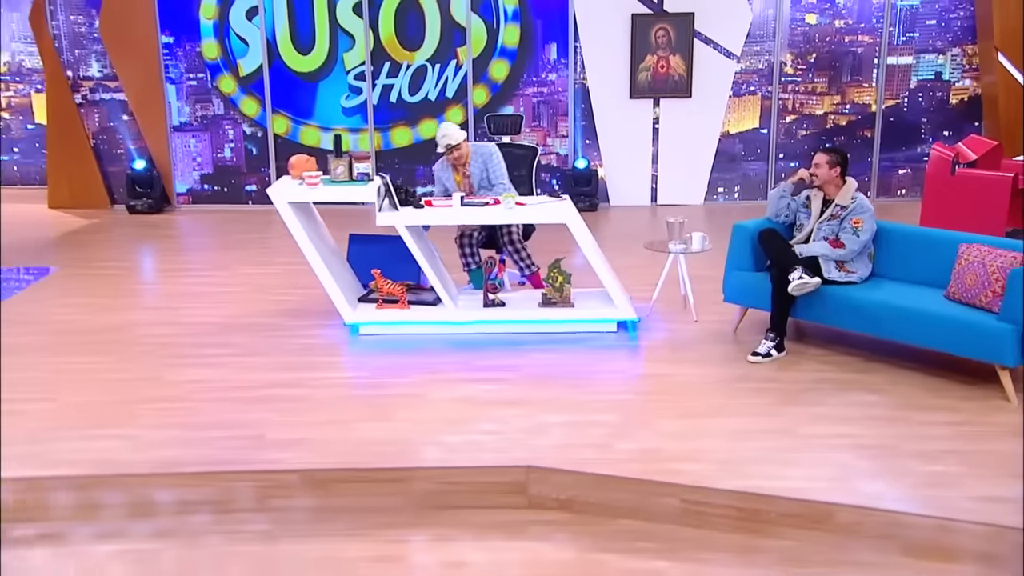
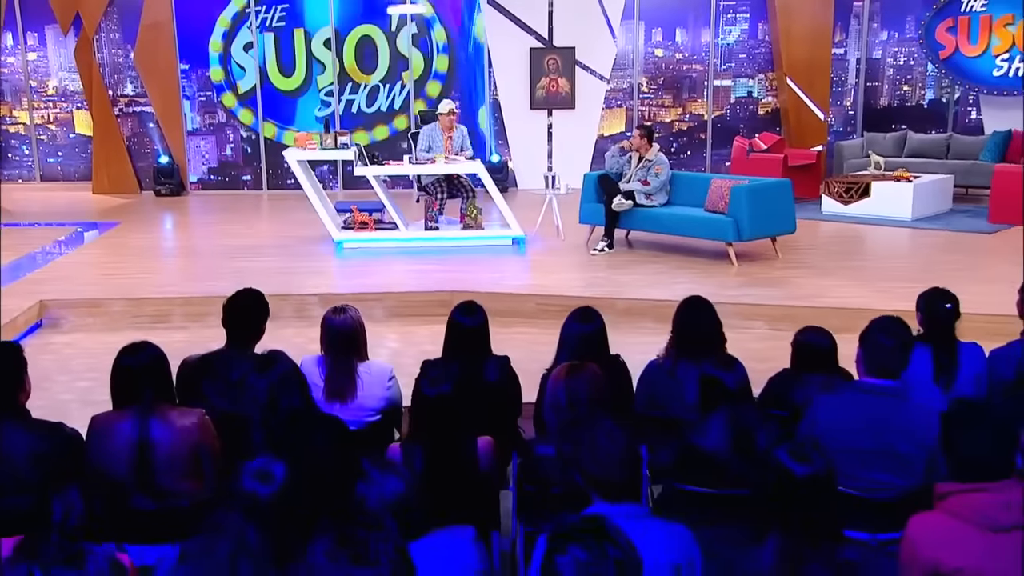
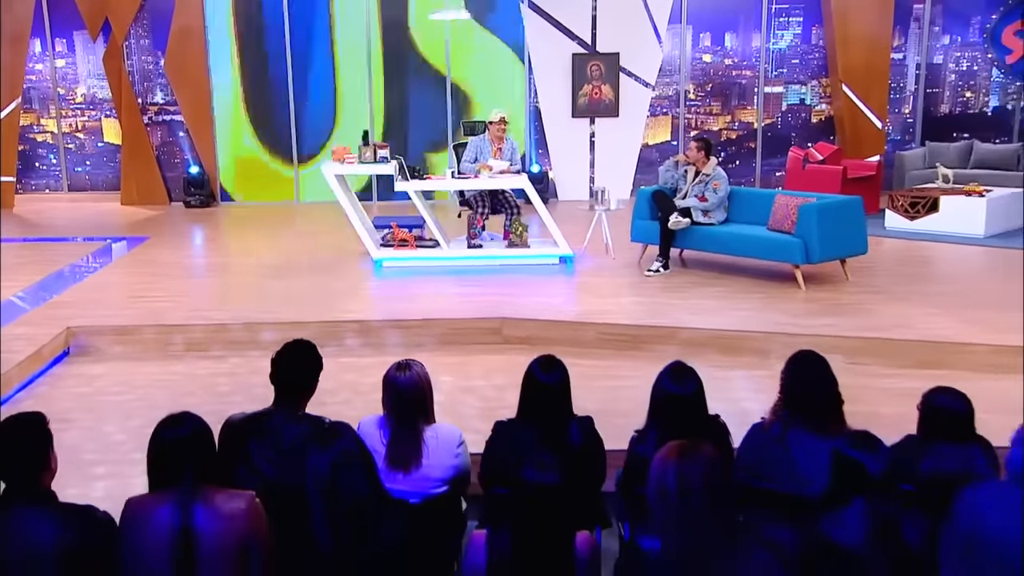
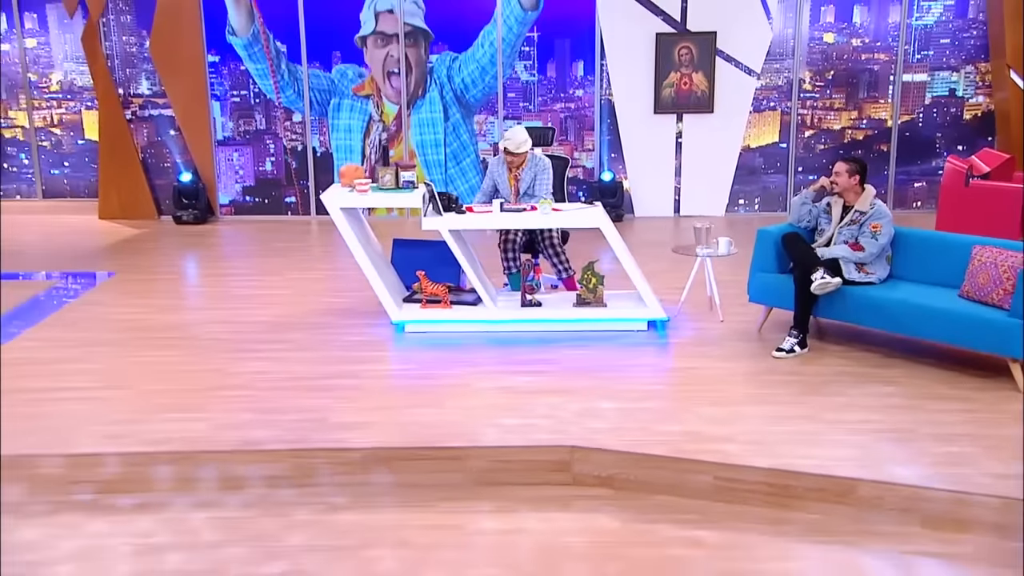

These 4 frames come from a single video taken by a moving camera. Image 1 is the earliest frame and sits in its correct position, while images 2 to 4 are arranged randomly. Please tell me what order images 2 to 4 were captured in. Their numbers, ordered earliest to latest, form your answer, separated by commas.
4, 3, 2
